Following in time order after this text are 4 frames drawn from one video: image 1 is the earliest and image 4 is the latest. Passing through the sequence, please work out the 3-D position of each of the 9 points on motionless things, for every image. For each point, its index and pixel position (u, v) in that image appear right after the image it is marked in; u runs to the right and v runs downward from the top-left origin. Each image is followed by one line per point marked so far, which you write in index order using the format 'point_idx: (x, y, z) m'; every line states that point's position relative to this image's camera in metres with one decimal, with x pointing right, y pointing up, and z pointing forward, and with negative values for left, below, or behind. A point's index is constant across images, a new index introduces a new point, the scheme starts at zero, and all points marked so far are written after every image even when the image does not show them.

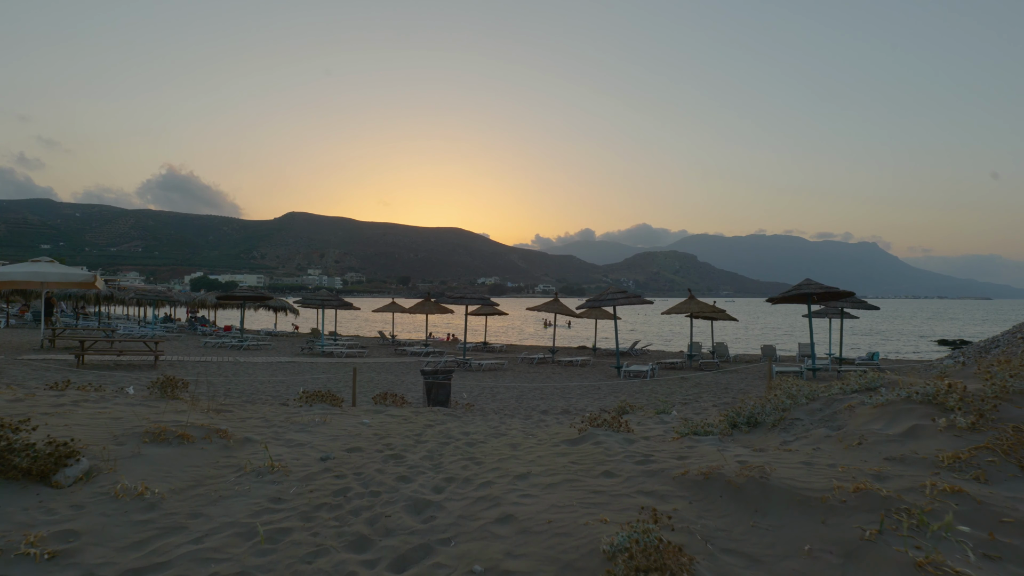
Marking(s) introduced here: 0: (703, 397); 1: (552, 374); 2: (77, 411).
0: (+3.1, -1.8, +9.4) m
1: (+1.1, -2.3, +16.0) m
2: (-4.0, -1.1, +5.4) m
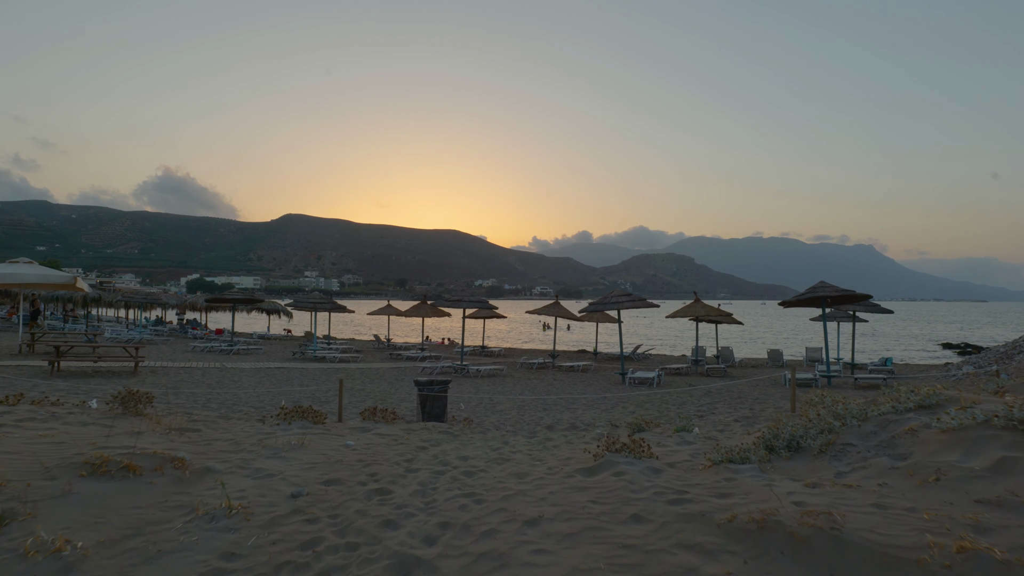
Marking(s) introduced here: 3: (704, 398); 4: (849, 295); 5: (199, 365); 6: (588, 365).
0: (+3.1, -1.8, +8.7) m
1: (+1.1, -2.4, +15.3) m
2: (-4.0, -1.2, +4.7) m
3: (+3.5, -2.0, +10.8) m
4: (+7.7, -0.2, +13.4) m
5: (-8.6, -2.1, +16.1) m
6: (+2.5, -2.6, +19.5) m
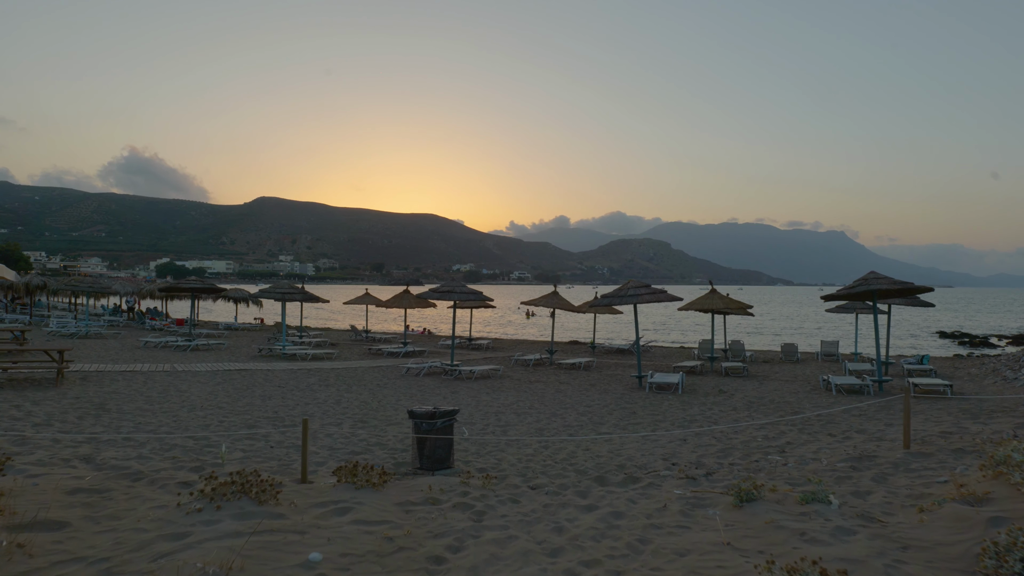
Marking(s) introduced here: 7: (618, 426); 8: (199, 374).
0: (+3.3, -1.8, +6.8) m
1: (+1.1, -2.2, +13.3) m
2: (-3.5, -1.2, +2.5) m
3: (+3.7, -1.9, +8.9) m
4: (+7.8, 0.0, +11.6) m
5: (-8.6, -1.9, +13.8) m
6: (+2.3, -2.2, +17.6) m
7: (+1.5, -1.9, +8.2) m
8: (-7.1, -1.9, +13.5) m
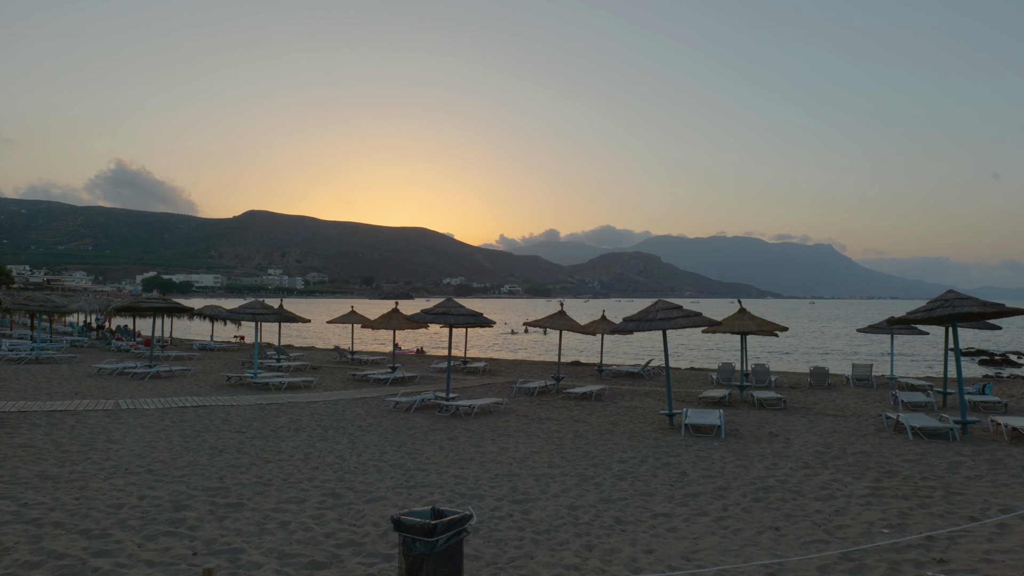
0: (+3.6, -2.1, +4.8) m
1: (+1.3, -2.6, +11.2) m
2: (-3.2, -1.4, +0.3) m
3: (+3.9, -2.2, +6.8) m
4: (+7.9, -0.4, +9.7) m
5: (-8.4, -2.3, +11.5) m
6: (+2.4, -2.7, +15.5) m
7: (+1.7, -2.2, +6.2) m
8: (-7.0, -2.4, +11.3) m
